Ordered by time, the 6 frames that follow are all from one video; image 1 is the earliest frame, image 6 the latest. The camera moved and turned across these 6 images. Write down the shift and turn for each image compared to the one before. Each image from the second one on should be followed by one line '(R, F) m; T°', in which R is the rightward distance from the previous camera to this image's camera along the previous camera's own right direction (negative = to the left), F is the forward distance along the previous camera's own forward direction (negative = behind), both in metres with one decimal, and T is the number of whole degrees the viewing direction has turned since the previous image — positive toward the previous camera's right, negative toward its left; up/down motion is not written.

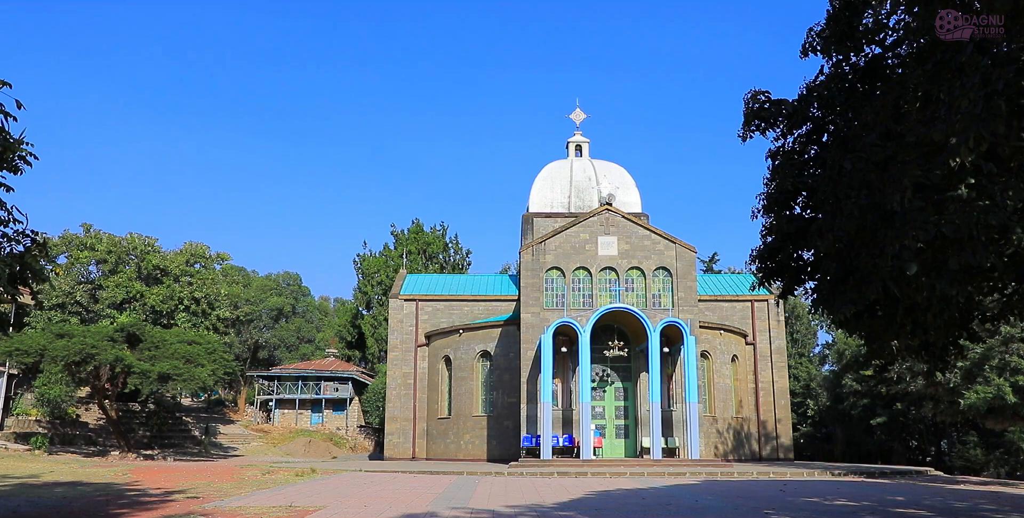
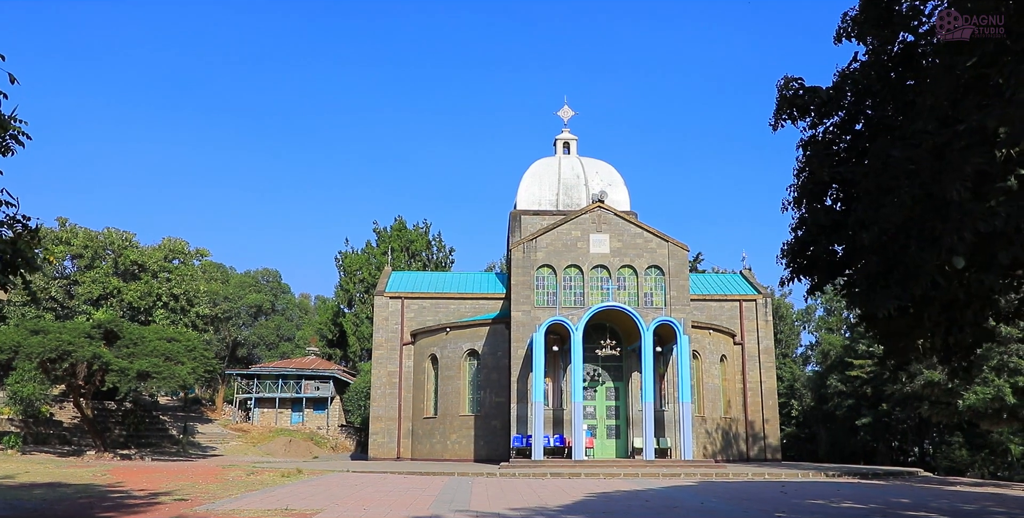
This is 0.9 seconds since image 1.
(-0.4, +0.5) m; +2°
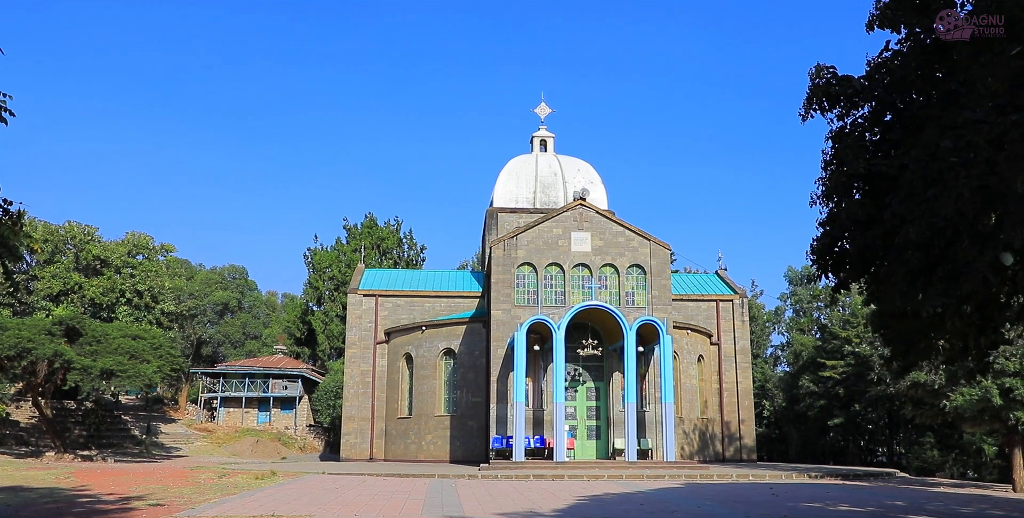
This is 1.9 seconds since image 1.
(-0.5, +0.5) m; +2°
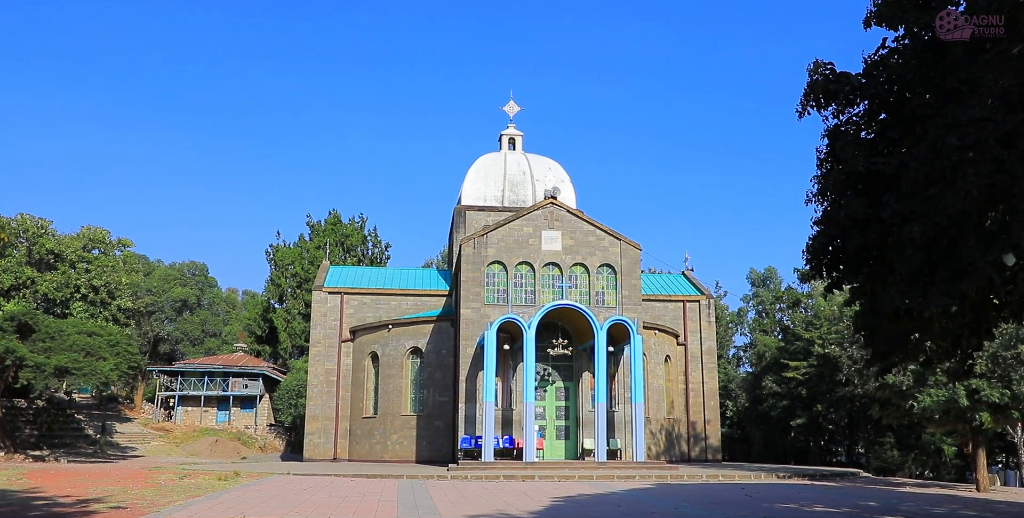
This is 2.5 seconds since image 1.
(-0.3, +0.3) m; +3°
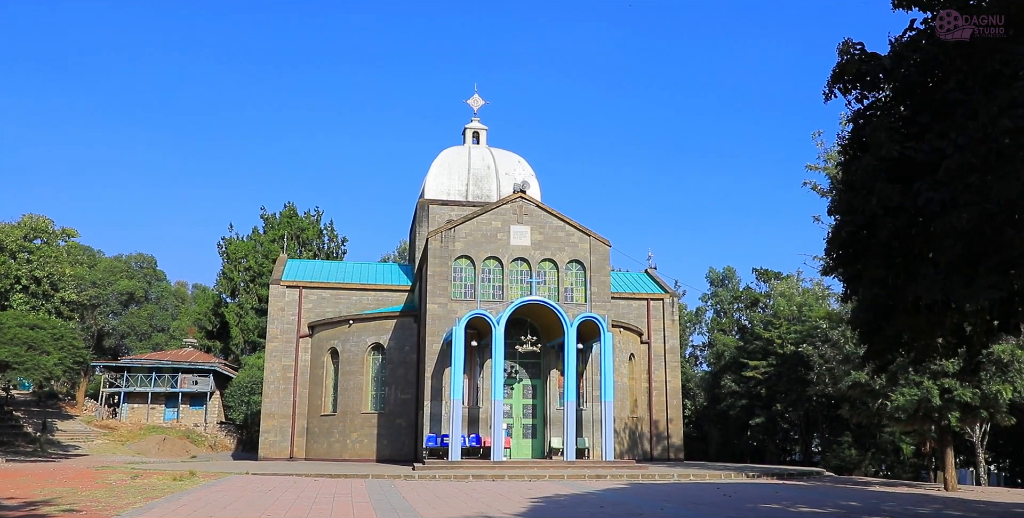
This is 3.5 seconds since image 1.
(-0.5, +0.6) m; +3°
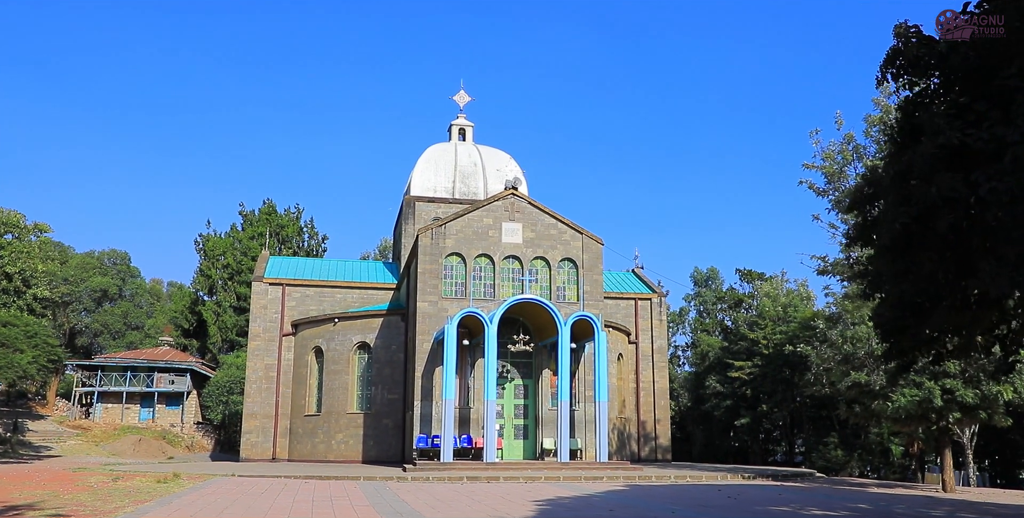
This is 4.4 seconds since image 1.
(-0.6, +0.5) m; +2°
